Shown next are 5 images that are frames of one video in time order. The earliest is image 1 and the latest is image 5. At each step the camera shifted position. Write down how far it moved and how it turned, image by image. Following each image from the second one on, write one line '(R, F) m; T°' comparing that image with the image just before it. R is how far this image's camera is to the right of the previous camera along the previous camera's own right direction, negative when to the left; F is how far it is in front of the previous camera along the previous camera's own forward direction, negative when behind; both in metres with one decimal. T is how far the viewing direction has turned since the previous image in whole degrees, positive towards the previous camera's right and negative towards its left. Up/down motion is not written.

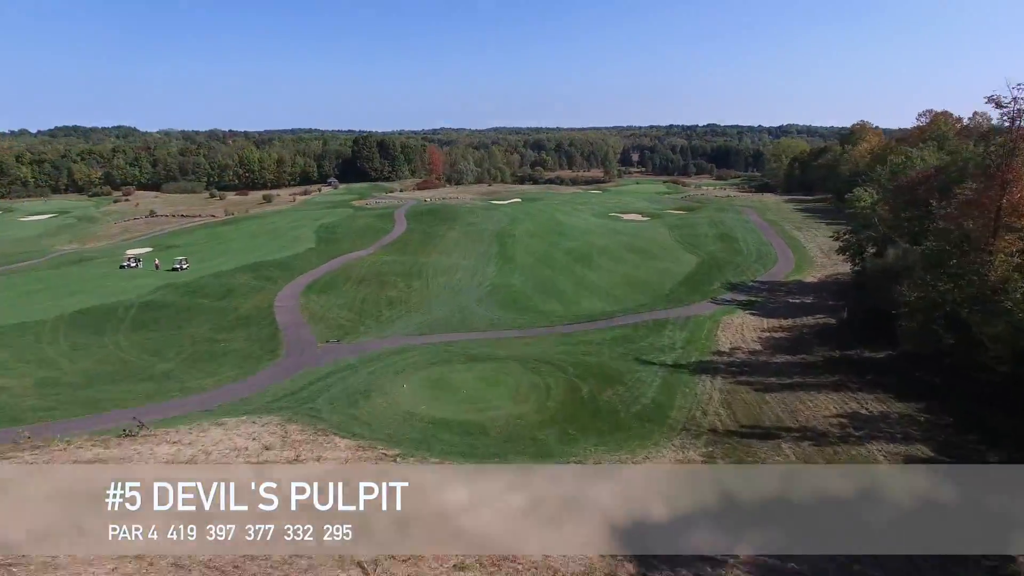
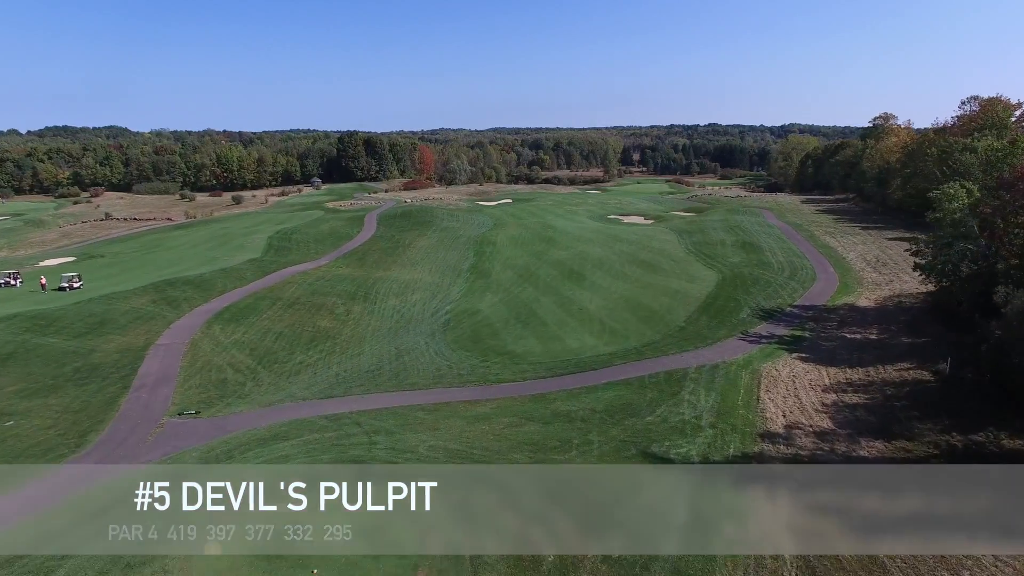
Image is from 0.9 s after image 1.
(+1.5, +8.2) m; 0°
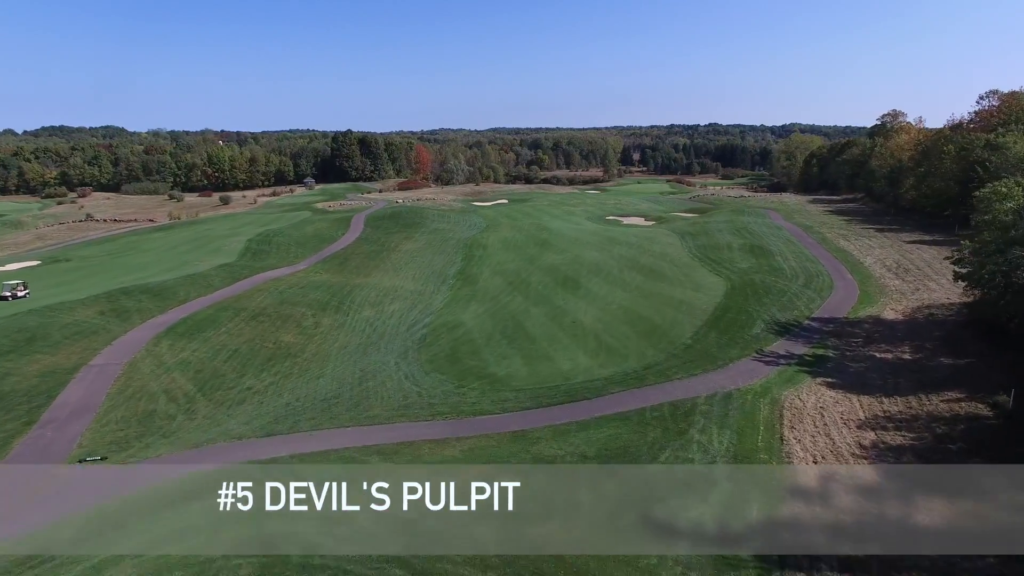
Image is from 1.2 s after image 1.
(+0.6, +2.9) m; 0°
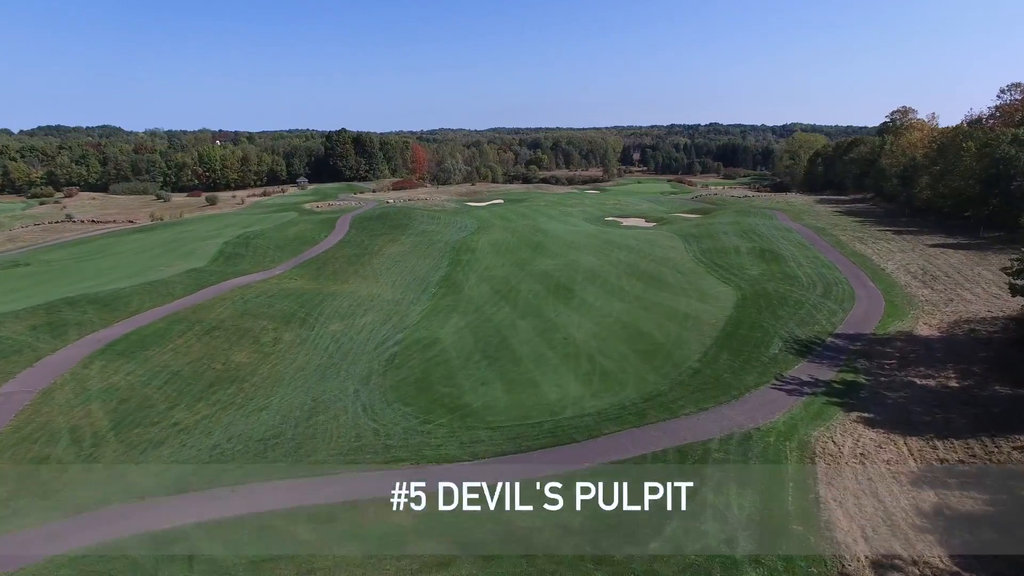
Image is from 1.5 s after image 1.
(+0.6, +3.0) m; 0°
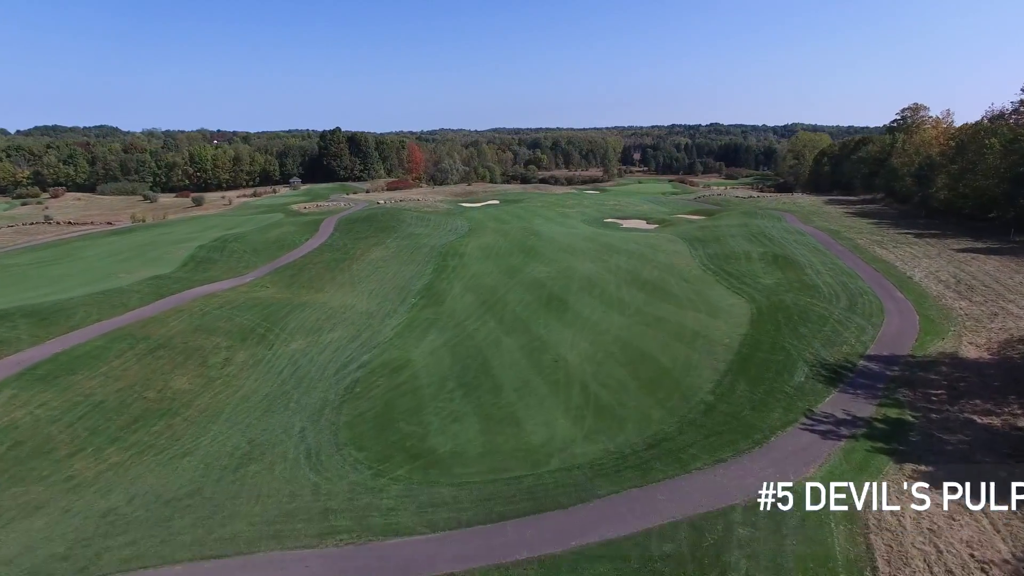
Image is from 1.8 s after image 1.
(+0.5, +3.0) m; 0°
